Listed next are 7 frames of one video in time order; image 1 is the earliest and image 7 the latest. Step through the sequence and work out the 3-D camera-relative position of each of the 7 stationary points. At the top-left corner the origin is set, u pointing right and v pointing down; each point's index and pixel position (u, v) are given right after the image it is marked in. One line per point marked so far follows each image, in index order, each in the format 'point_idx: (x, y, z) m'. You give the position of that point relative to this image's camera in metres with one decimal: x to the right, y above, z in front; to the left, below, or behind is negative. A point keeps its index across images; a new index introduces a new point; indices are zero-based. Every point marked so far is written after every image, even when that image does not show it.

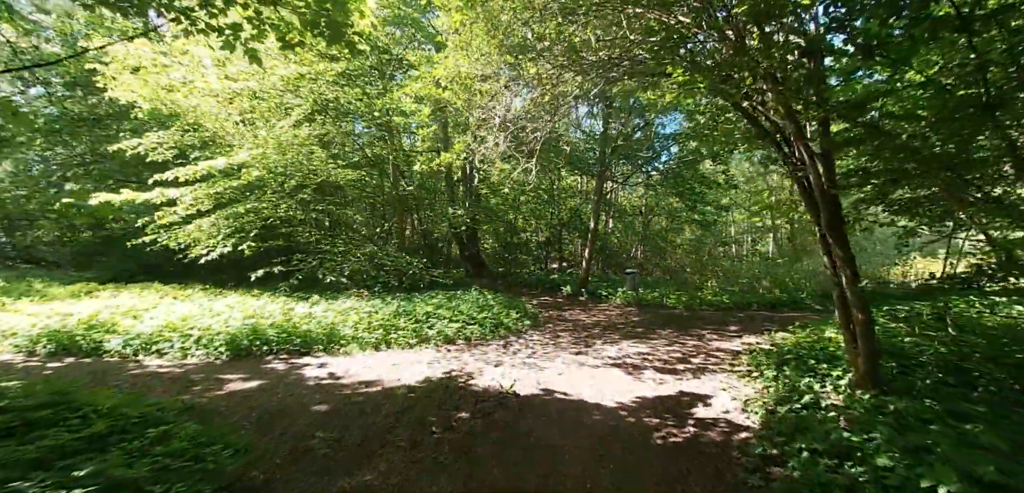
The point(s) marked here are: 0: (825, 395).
0: (+2.9, -1.4, +4.1) m
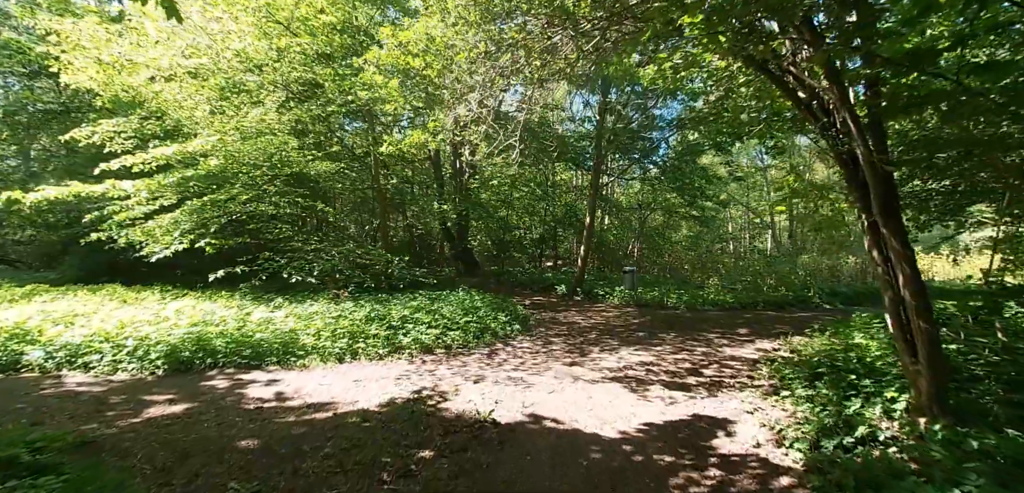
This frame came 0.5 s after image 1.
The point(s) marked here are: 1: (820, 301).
0: (+2.7, -1.3, +3.3) m
1: (+9.0, -1.5, +12.7) m
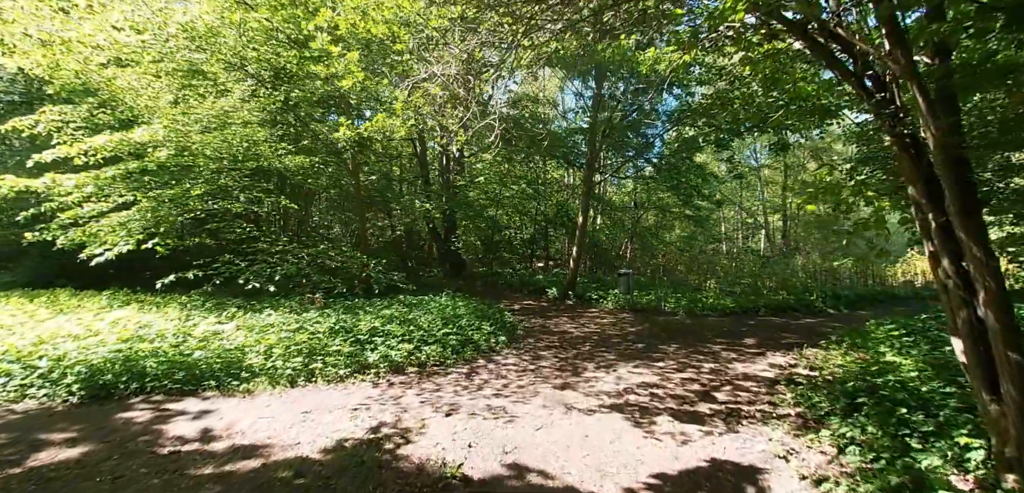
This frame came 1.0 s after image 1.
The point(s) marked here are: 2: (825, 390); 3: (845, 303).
0: (+2.6, -1.4, +2.6) m
1: (+8.7, -1.5, +12.1) m
2: (+3.0, -1.4, +4.2) m
3: (+9.6, -1.6, +12.5) m
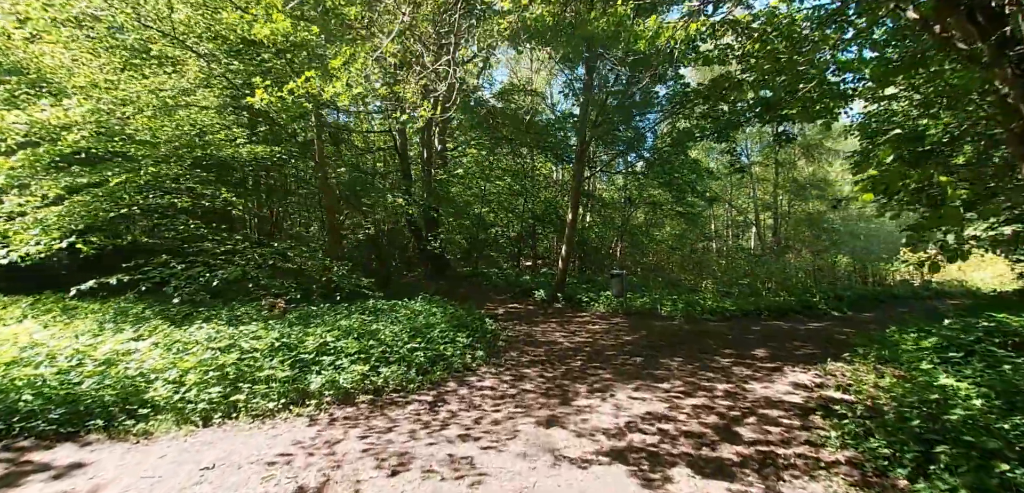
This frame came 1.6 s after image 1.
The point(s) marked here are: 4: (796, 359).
0: (+2.4, -1.4, +1.7) m
1: (+8.2, -1.5, +11.4) m
2: (+2.8, -1.4, +3.3) m
3: (+9.1, -1.6, +11.8) m
4: (+3.8, -1.5, +5.9) m
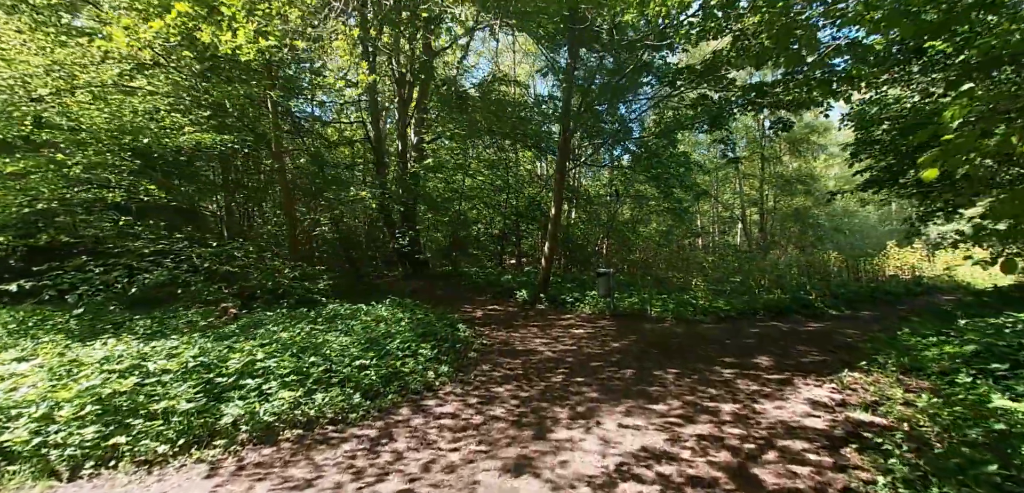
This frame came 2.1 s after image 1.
0: (+2.2, -1.3, +1.0) m
1: (+7.7, -1.4, +10.9) m
2: (+2.5, -1.3, +2.6) m
3: (+8.6, -1.4, +11.3) m
4: (+3.5, -1.5, +5.2) m
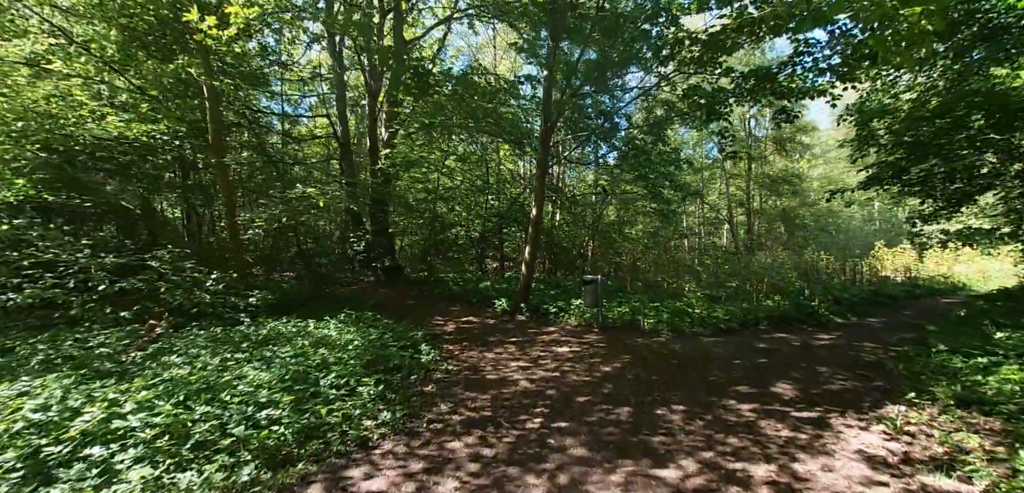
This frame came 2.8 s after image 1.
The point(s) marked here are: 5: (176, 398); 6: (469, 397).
0: (+2.0, -1.4, 0.0) m
1: (+7.2, -1.4, +10.0) m
2: (+2.3, -1.4, +1.7) m
3: (+8.1, -1.5, +10.5) m
4: (+3.2, -1.5, +4.3) m
5: (-2.6, -1.2, +3.4) m
6: (-0.4, -1.5, +4.3) m
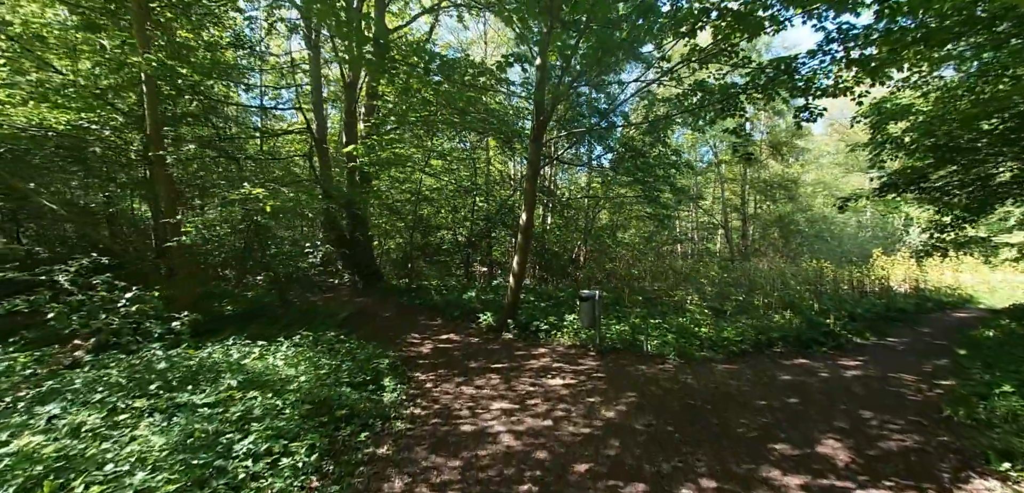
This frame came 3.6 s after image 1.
0: (+2.0, -1.5, -1.0) m
1: (+7.0, -1.7, +9.2) m
2: (+2.2, -1.5, +0.7) m
3: (+7.8, -1.7, +9.7) m
4: (+3.0, -1.7, +3.3) m
5: (-2.7, -1.3, +2.3) m
6: (-0.6, -1.7, +3.3) m
